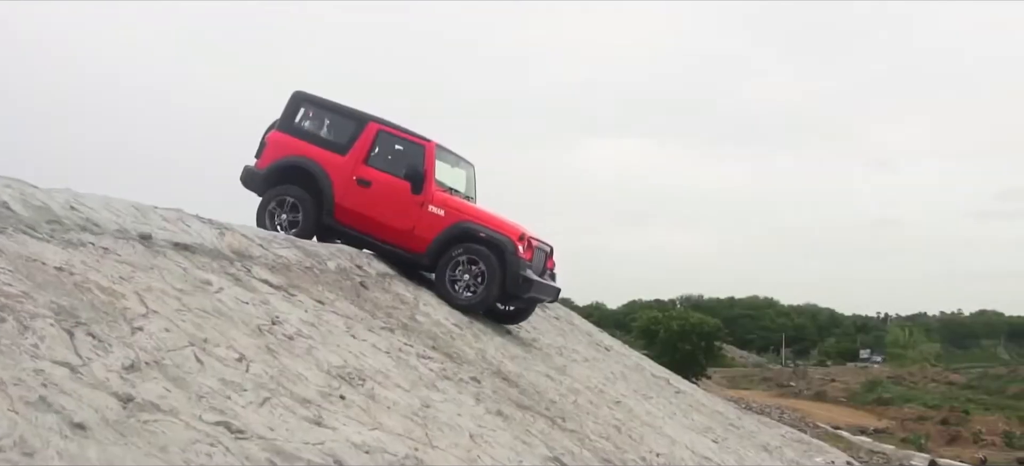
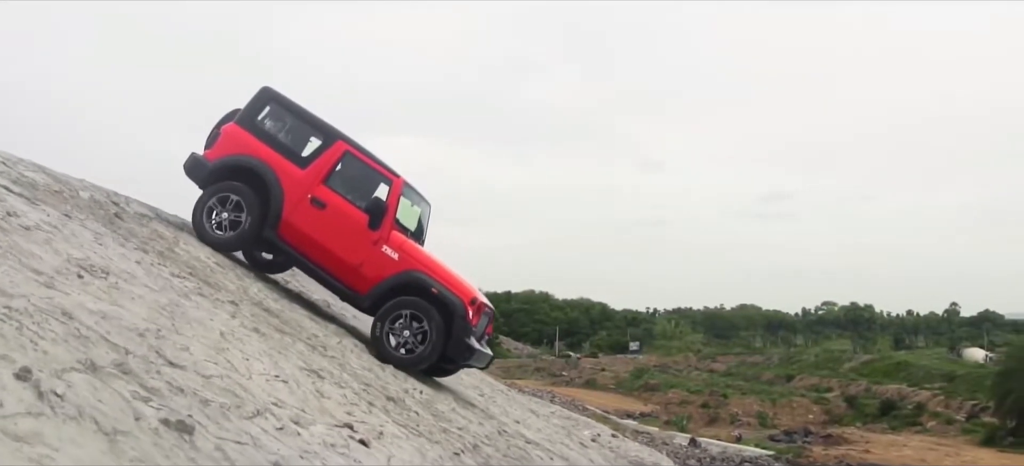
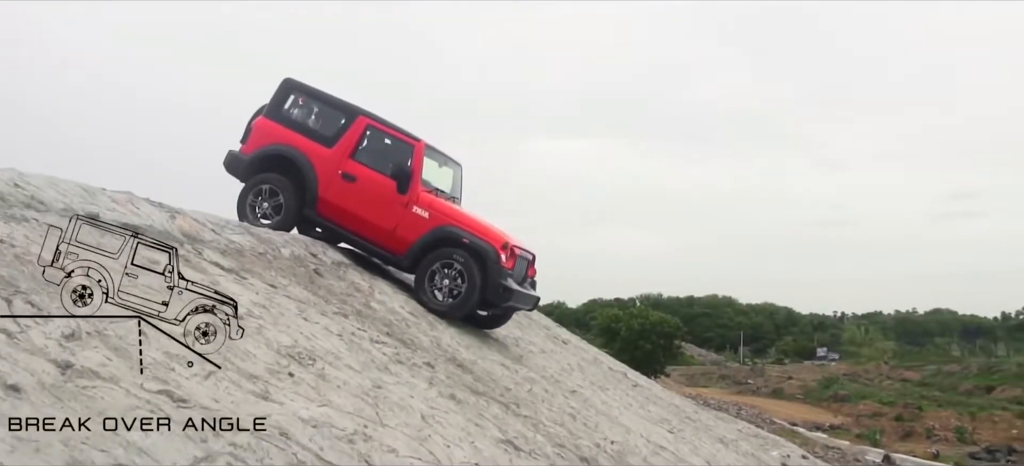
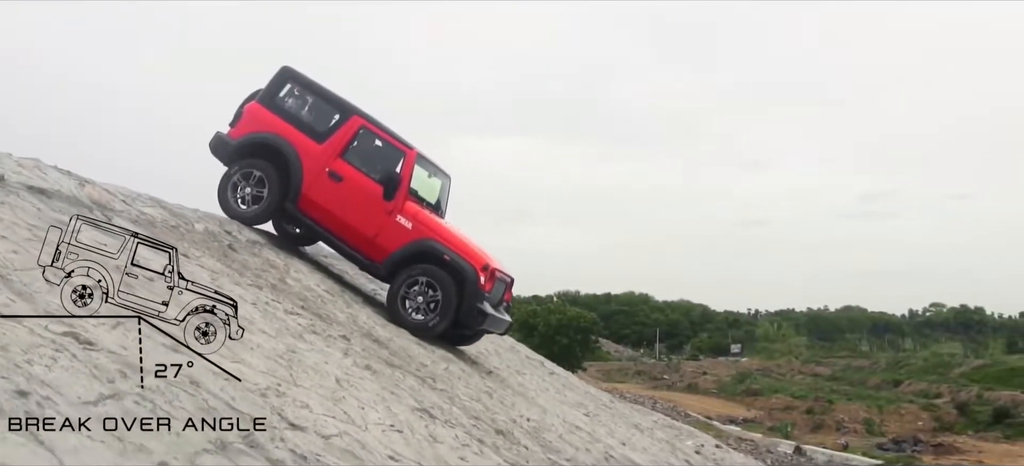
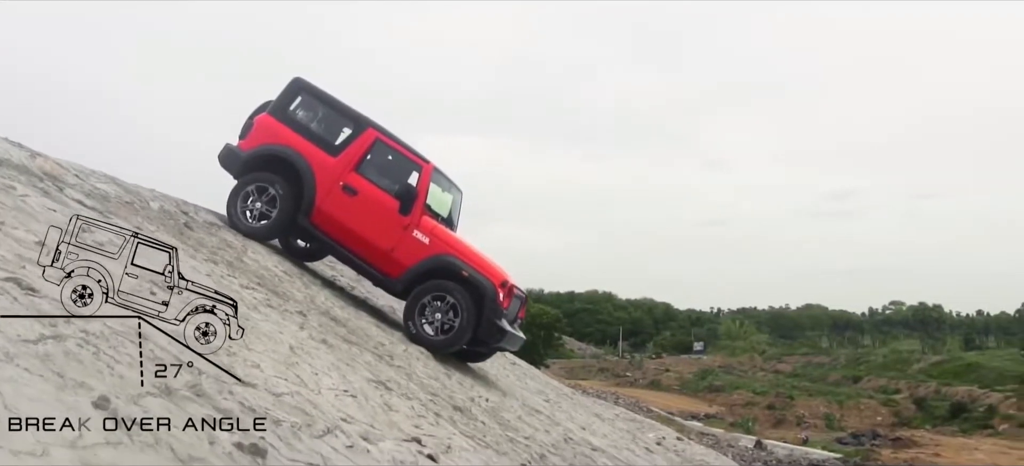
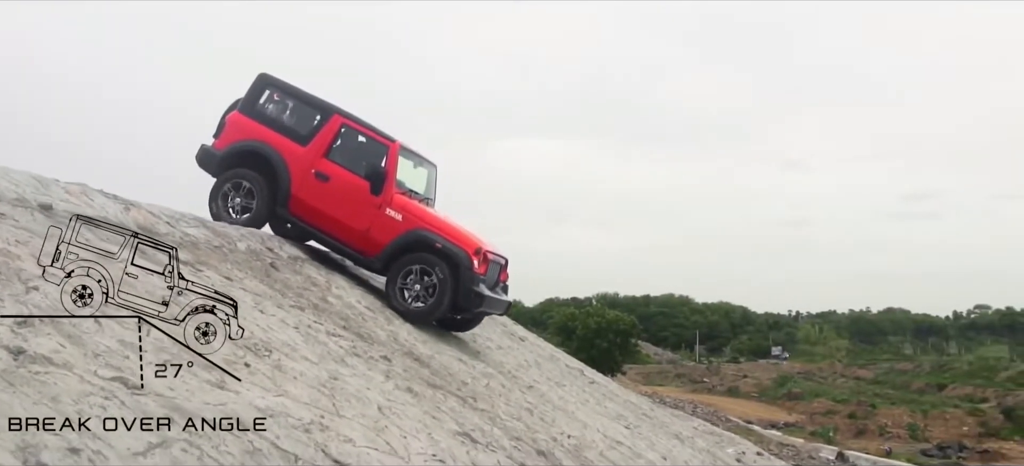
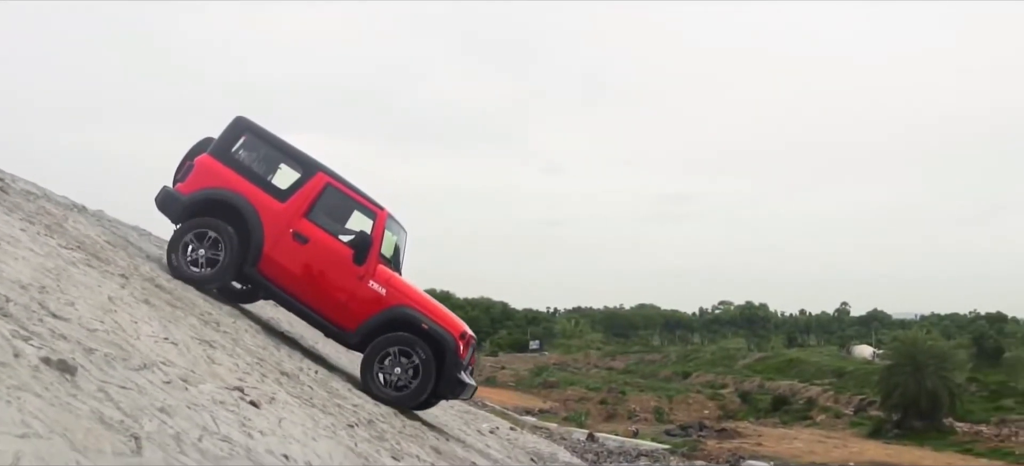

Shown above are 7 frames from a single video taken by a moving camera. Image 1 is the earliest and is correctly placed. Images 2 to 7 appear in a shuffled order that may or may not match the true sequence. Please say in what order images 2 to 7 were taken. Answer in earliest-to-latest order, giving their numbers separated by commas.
3, 6, 4, 5, 2, 7
